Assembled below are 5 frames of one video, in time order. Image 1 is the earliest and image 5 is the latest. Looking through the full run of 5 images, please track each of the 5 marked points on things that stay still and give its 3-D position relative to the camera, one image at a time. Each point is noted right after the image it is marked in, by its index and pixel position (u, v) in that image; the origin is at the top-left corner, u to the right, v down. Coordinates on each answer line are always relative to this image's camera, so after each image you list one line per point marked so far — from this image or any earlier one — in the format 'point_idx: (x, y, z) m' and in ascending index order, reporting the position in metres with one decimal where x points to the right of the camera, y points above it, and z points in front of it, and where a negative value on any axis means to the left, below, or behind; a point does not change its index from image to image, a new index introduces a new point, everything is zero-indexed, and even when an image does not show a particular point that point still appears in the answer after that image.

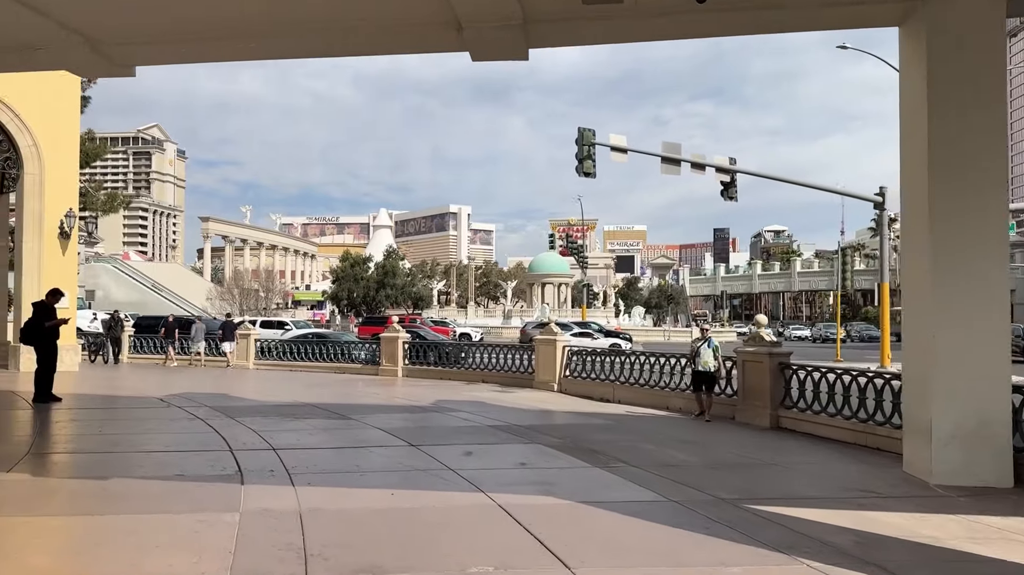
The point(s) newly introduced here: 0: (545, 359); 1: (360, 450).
0: (+0.7, -1.5, +17.5) m
1: (-1.6, -1.7, +8.4) m
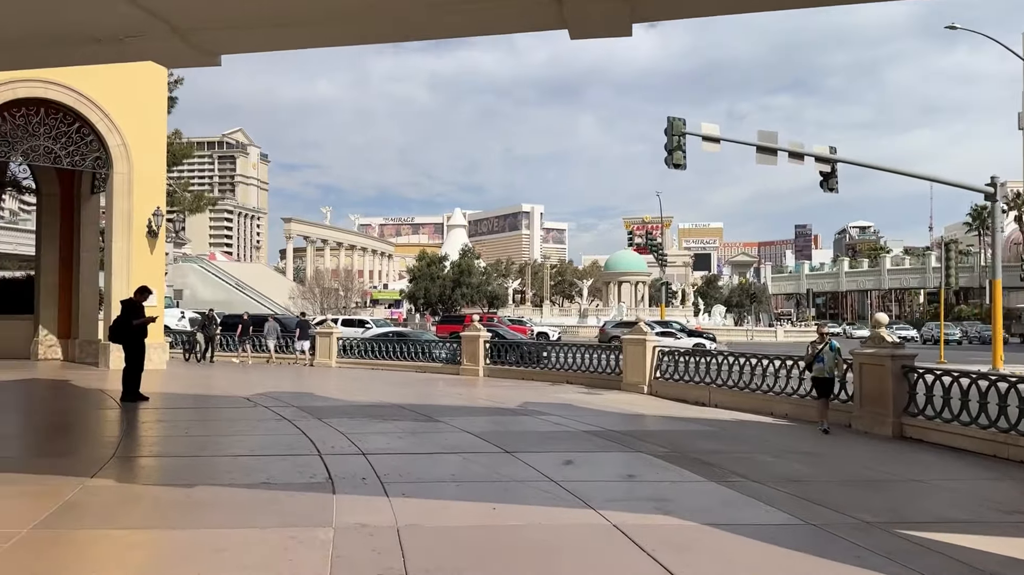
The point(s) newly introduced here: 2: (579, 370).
0: (+2.5, -1.5, +16.7) m
1: (-0.6, -1.6, +7.9) m
2: (+1.6, -1.9, +19.3) m
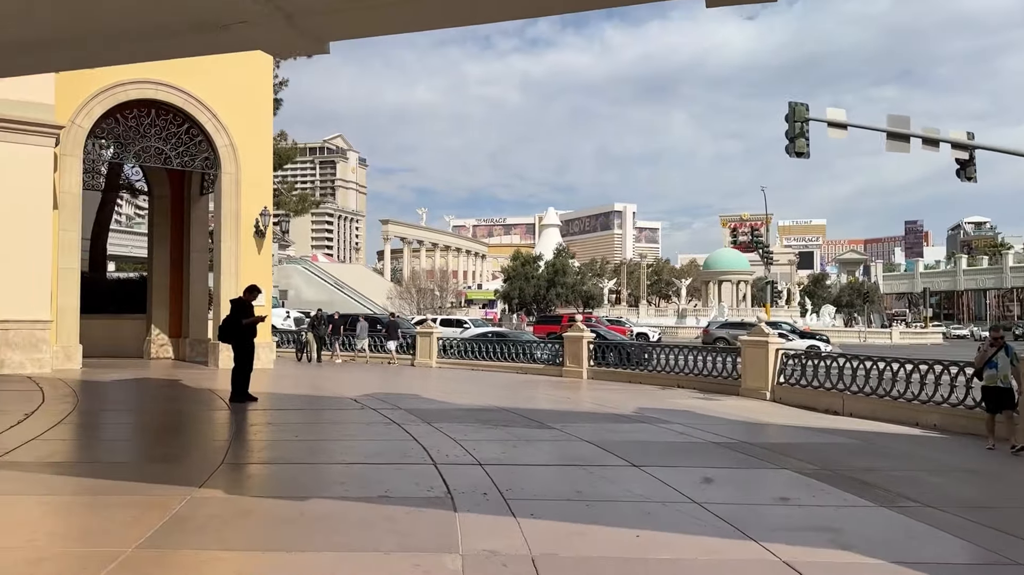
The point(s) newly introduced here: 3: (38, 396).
0: (+4.6, -1.4, +15.6) m
1: (+0.6, -1.6, +7.2) m
2: (+4.0, -1.9, +18.3) m
3: (-6.3, -1.4, +10.9) m
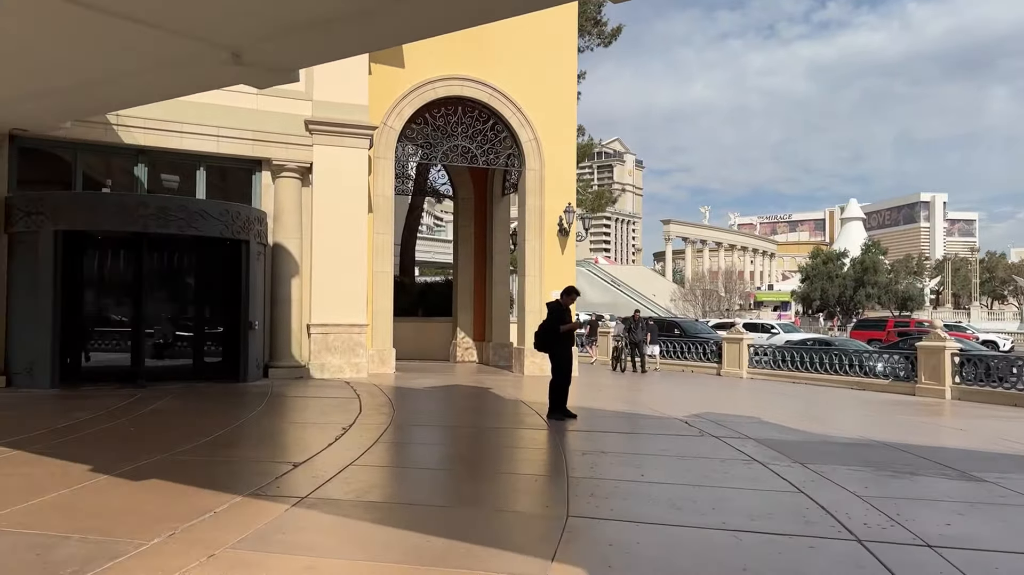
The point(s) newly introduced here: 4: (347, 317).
0: (+9.9, -1.4, +11.2) m
1: (+3.3, -1.6, +4.6) m
2: (+10.1, -1.9, +13.9) m
3: (-2.0, -1.5, +10.4) m
4: (-2.7, -0.5, +13.7) m
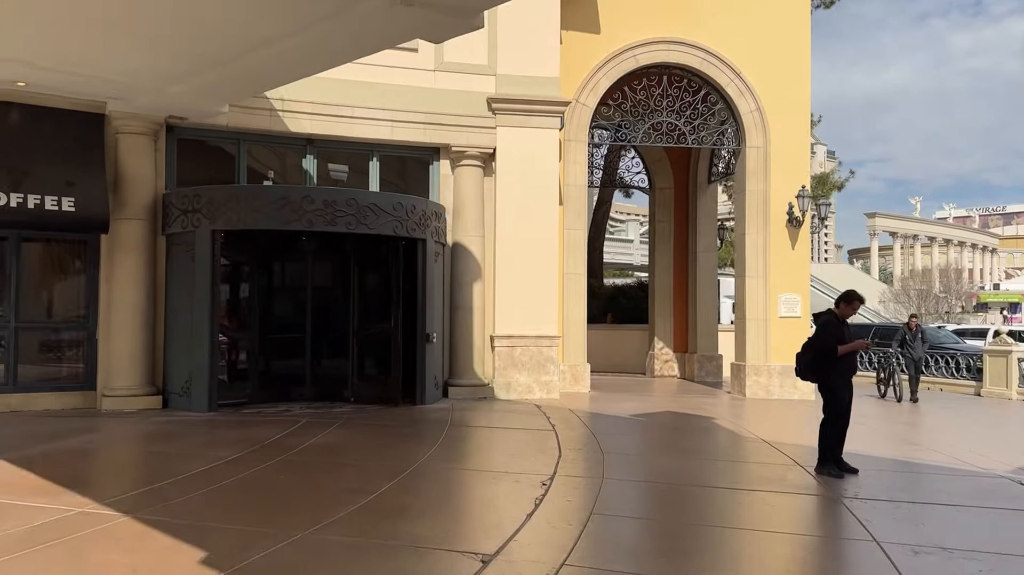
0: (+12.2, -1.4, +6.6) m
1: (+4.4, -1.6, +1.5) m
2: (+13.0, -1.8, +9.2) m
3: (+0.4, -1.5, +8.3) m
4: (+0.4, -0.6, +11.6) m
